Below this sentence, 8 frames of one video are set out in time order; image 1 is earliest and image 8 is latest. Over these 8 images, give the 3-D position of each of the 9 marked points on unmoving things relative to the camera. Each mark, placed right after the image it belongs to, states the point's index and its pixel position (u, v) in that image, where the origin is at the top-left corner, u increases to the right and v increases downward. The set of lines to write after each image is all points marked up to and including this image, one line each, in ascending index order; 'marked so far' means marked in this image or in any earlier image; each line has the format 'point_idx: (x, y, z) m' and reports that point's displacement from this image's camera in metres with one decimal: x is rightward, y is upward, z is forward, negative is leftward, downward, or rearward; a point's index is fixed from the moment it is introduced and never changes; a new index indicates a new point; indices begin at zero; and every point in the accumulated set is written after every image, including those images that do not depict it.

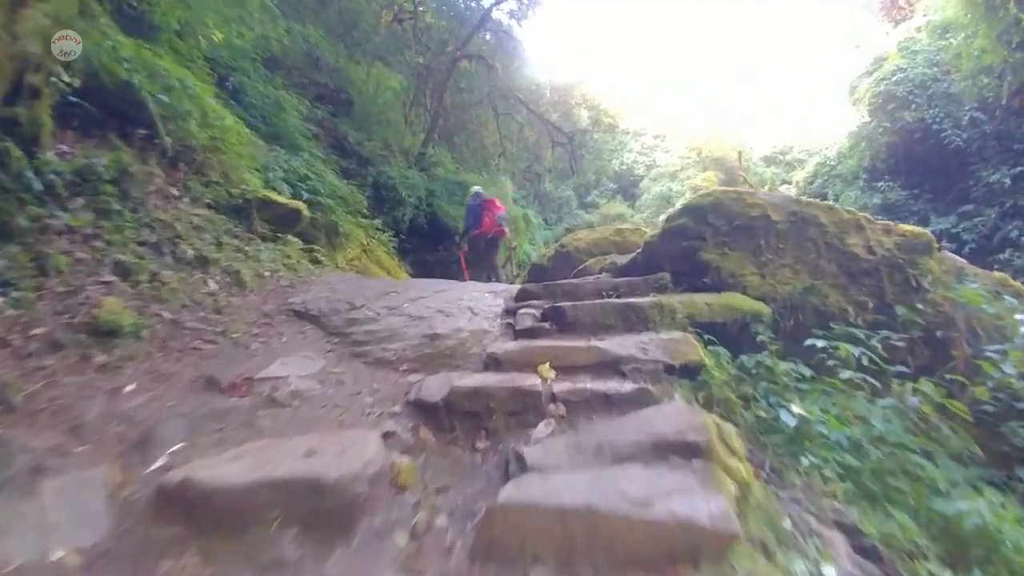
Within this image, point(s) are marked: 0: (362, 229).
0: (-3.4, +1.4, +9.9) m
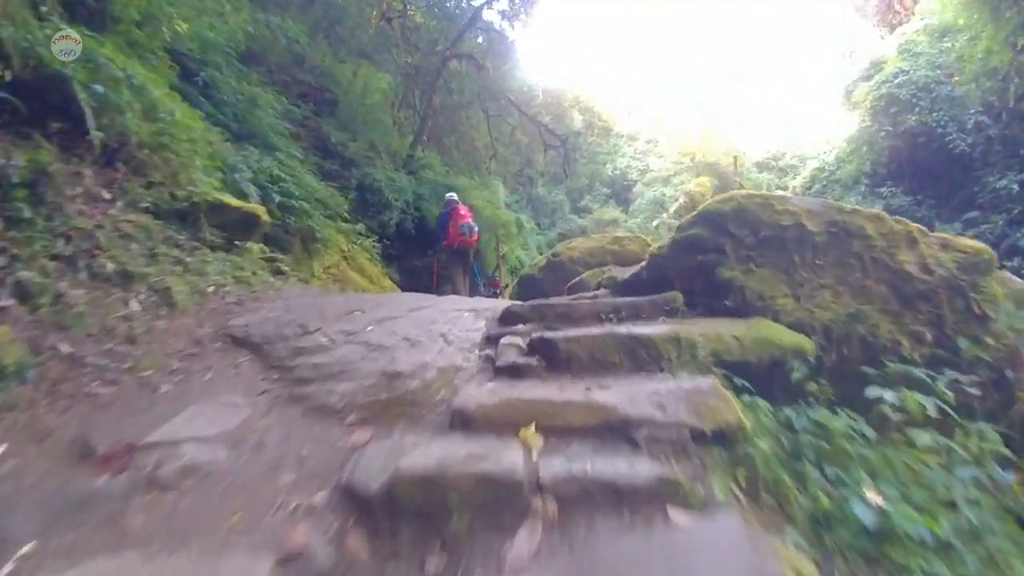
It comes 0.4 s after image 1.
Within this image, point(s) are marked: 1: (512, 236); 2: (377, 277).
0: (-3.6, +1.2, +9.3) m
1: (0.0, +2.0, +16.4) m
2: (-2.9, +0.3, +9.7) m
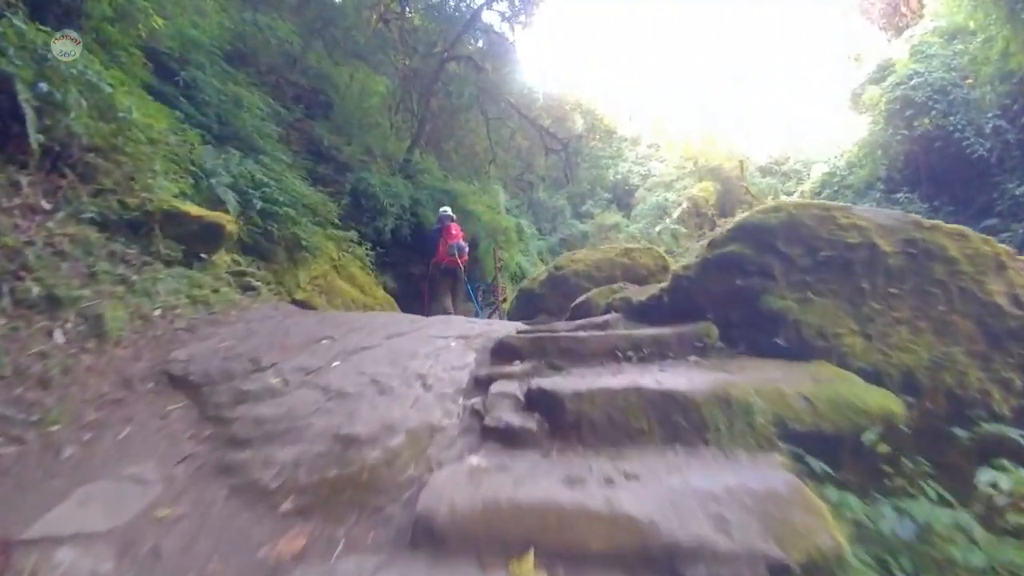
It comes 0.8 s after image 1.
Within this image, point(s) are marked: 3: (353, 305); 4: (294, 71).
0: (-3.6, +1.0, +8.8) m
1: (0.0, +1.7, +15.9) m
2: (-2.9, +0.1, +9.2) m
3: (-2.9, -0.3, +8.0) m
4: (-6.0, +6.0, +12.2) m
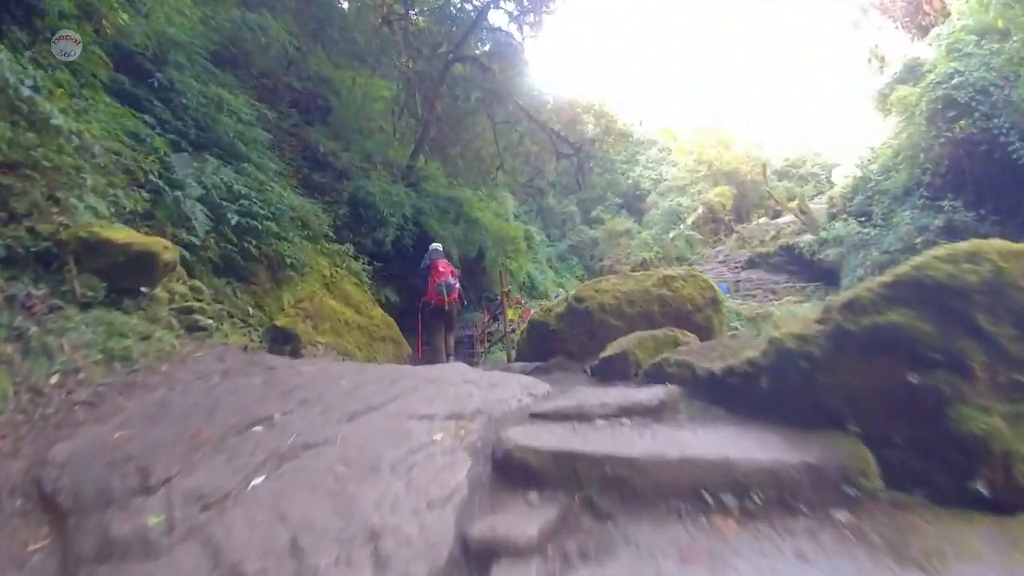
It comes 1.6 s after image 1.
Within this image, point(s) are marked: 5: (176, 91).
0: (-3.4, +0.6, +8.1) m
1: (+0.3, +1.2, +15.0) m
2: (-2.7, -0.3, +8.4) m
3: (-2.7, -0.7, +7.2) m
4: (-5.8, +5.6, +11.5) m
5: (-5.6, +3.3, +7.4) m
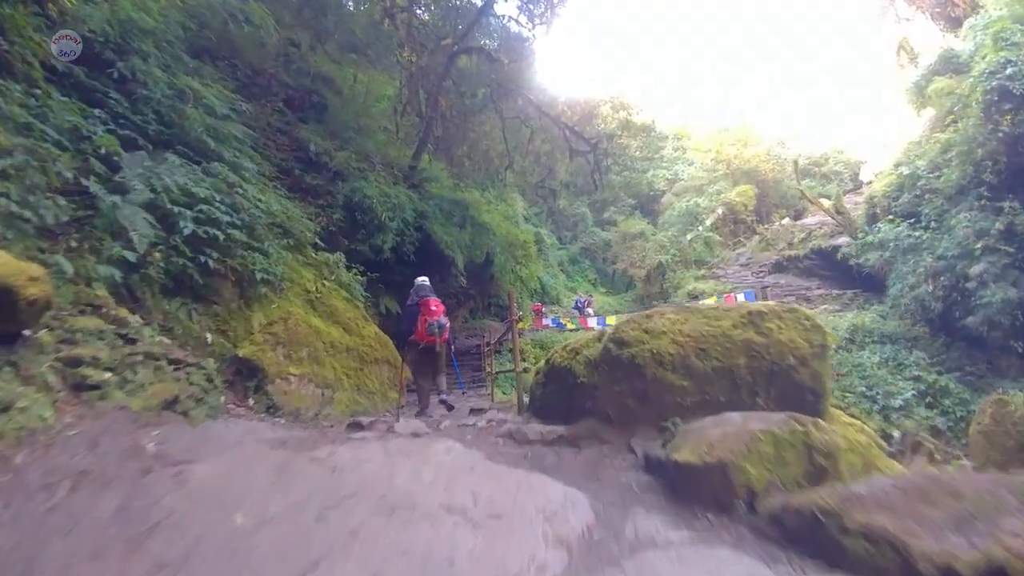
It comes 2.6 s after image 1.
0: (-3.3, +0.3, +7.1) m
1: (+0.6, +1.0, +14.0) m
2: (-2.5, -0.5, +7.4) m
3: (-2.6, -0.9, +6.2) m
4: (-5.6, +5.3, +10.6) m
5: (-5.5, +3.0, +6.5) m
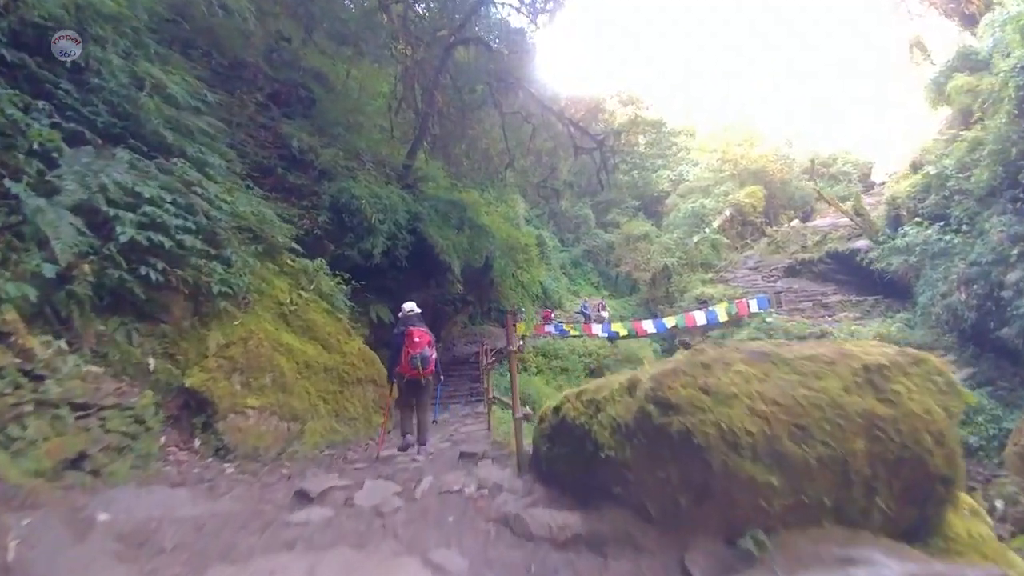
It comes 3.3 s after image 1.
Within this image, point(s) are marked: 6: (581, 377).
0: (-3.3, +0.2, +6.3) m
1: (+0.6, +0.8, +13.2) m
2: (-2.5, -0.7, +6.6) m
3: (-2.6, -1.1, +5.4) m
4: (-5.6, +5.1, +9.8) m
5: (-5.5, +2.9, +5.7) m
6: (+2.4, -3.1, +15.3) m
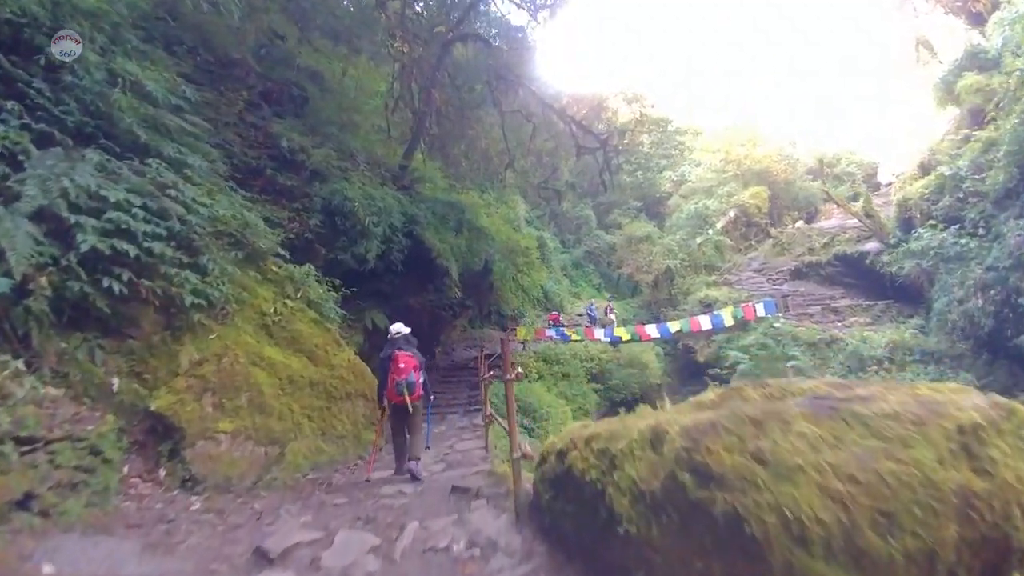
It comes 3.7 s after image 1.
0: (-3.3, +0.1, +5.9) m
1: (+0.6, +0.7, +12.8) m
2: (-2.6, -0.8, +6.2) m
3: (-2.6, -1.2, +5.0) m
4: (-5.6, +5.0, +9.5) m
5: (-5.5, +2.8, +5.3) m
6: (+2.4, -3.2, +14.9) m
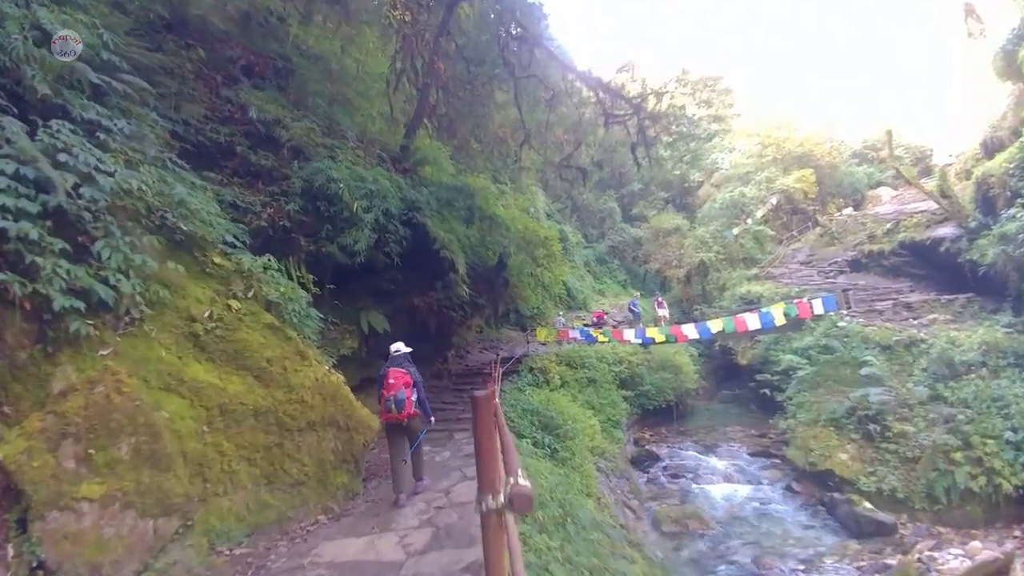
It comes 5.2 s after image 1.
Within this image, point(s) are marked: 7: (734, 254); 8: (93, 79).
0: (-3.2, +0.1, +4.5) m
1: (+1.1, +0.8, +11.2) m
2: (-2.4, -0.8, +4.8) m
3: (-2.5, -1.2, +3.6) m
4: (-5.3, +5.0, +8.2) m
5: (-5.4, +2.8, +4.1) m
6: (+3.0, -3.1, +13.2) m
7: (+9.8, +1.5, +19.2) m
8: (-4.6, +2.3, +4.8) m
